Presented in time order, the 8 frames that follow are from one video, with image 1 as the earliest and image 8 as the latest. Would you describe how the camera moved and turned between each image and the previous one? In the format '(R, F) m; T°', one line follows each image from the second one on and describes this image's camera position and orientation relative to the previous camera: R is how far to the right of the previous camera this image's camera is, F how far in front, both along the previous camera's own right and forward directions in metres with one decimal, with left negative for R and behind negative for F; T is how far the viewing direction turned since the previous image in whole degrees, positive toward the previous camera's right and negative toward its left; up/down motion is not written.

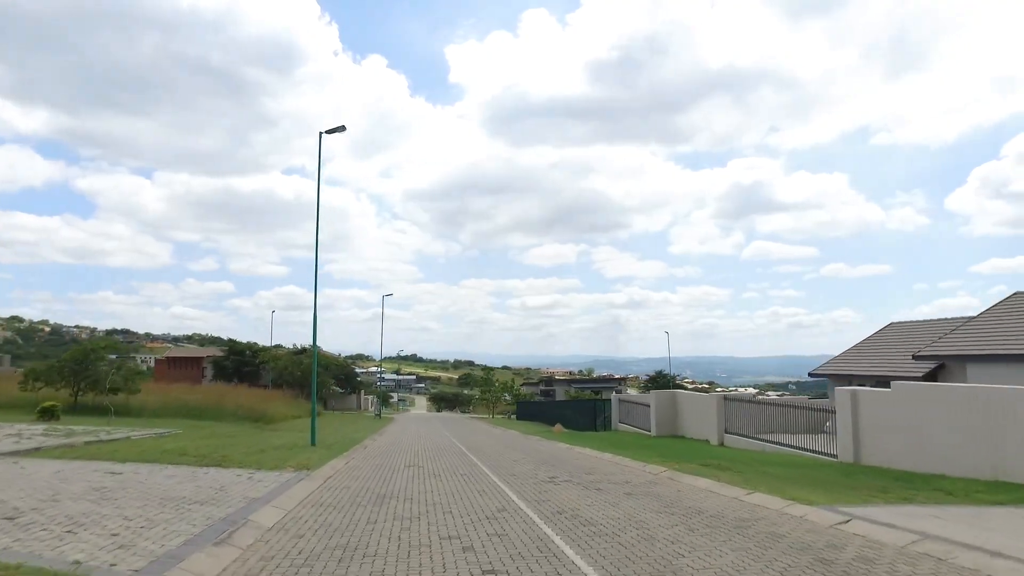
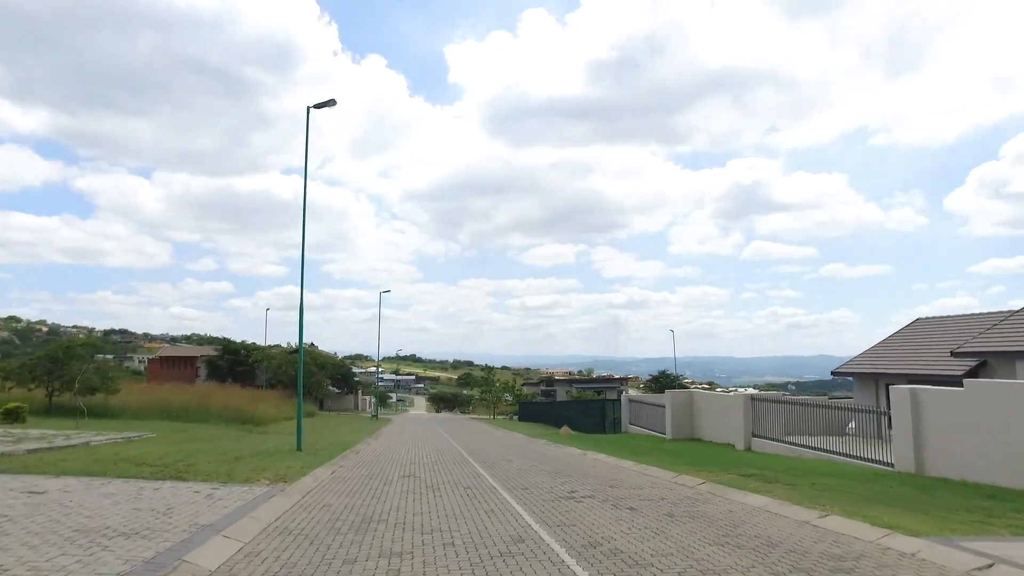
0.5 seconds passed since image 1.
(-0.1, +0.8) m; 0°
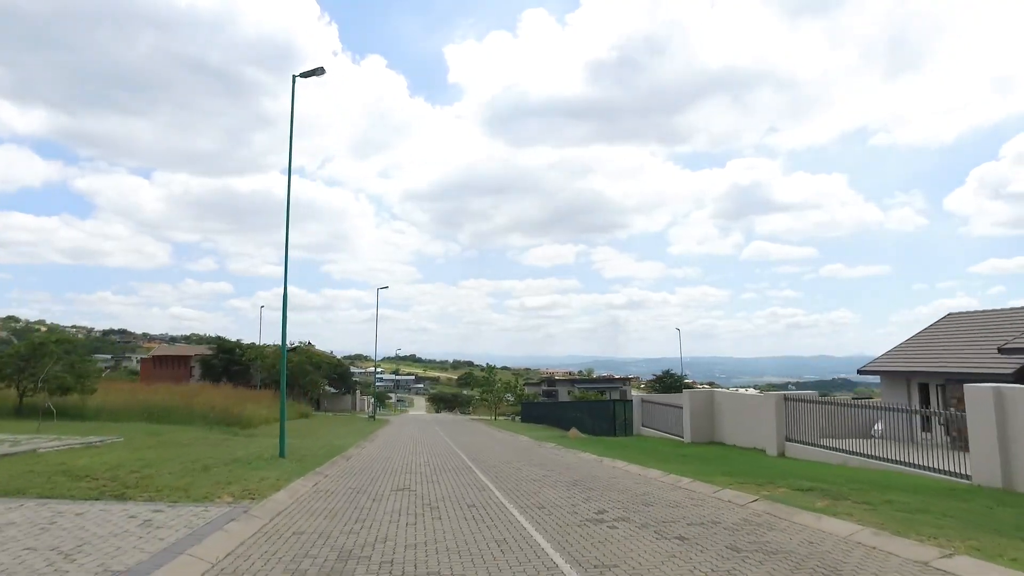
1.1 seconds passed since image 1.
(-0.1, +0.8) m; 0°
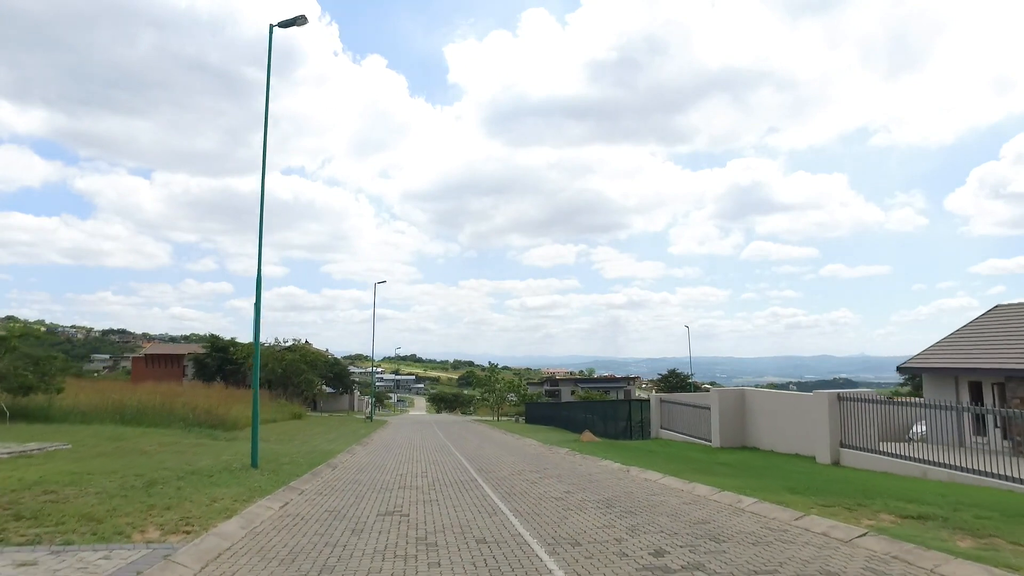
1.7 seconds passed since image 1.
(-0.2, +0.2) m; 0°
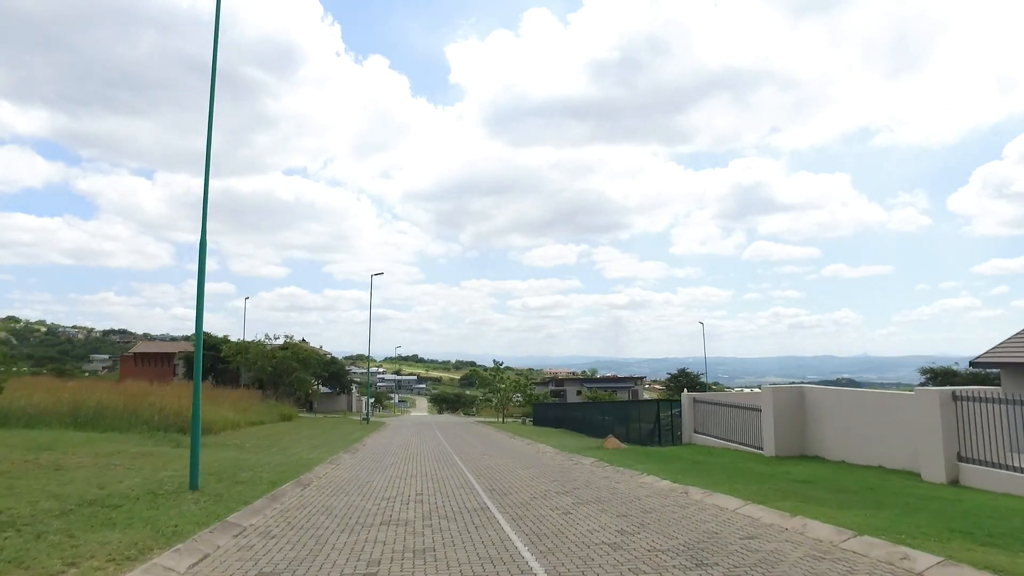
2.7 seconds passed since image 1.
(+0.1, +0.3) m; 0°
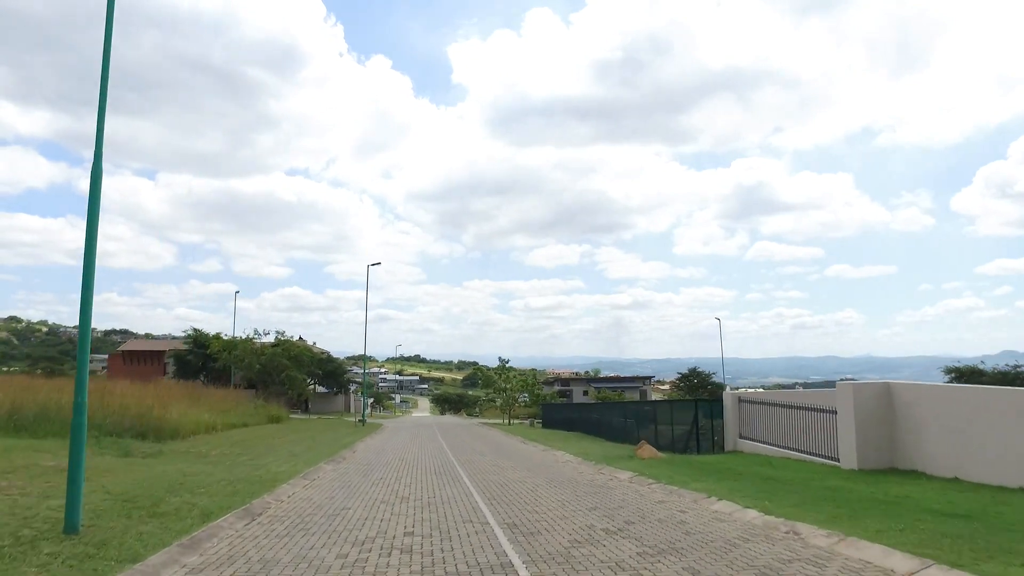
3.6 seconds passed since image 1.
(+0.2, +0.3) m; 0°
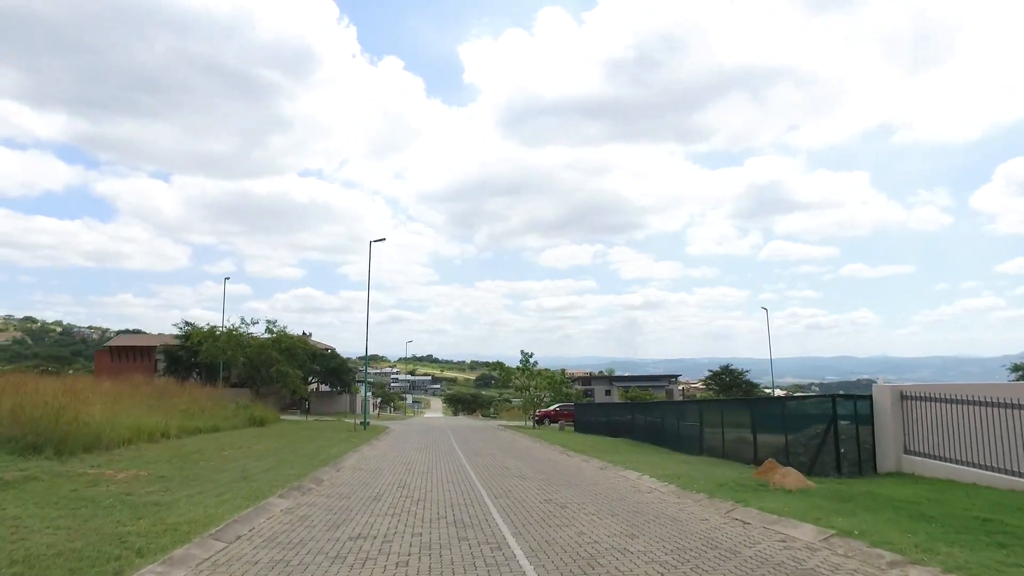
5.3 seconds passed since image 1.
(+0.1, +0.7) m; -1°
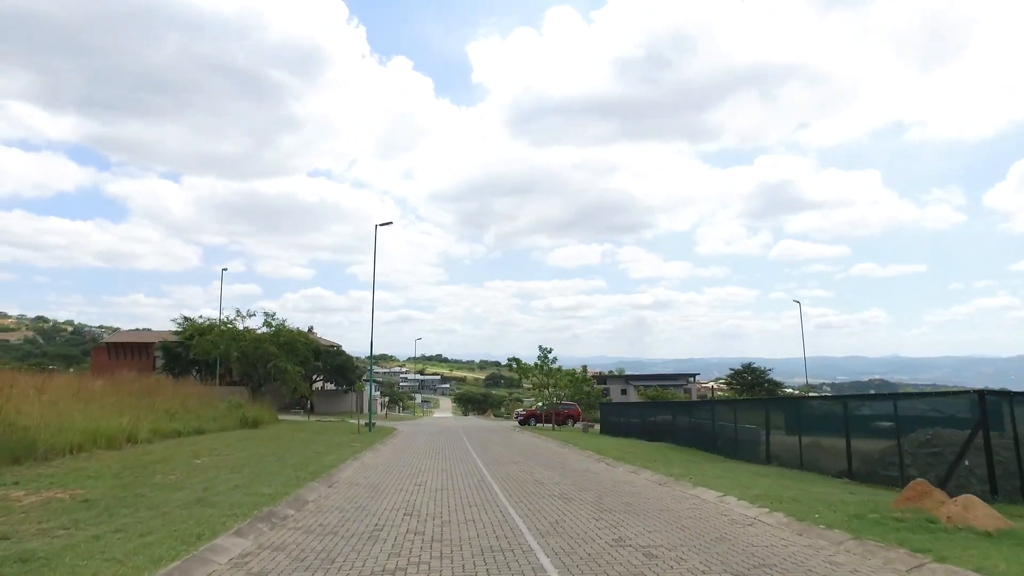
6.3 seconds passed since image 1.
(+0.2, +0.2) m; -1°
